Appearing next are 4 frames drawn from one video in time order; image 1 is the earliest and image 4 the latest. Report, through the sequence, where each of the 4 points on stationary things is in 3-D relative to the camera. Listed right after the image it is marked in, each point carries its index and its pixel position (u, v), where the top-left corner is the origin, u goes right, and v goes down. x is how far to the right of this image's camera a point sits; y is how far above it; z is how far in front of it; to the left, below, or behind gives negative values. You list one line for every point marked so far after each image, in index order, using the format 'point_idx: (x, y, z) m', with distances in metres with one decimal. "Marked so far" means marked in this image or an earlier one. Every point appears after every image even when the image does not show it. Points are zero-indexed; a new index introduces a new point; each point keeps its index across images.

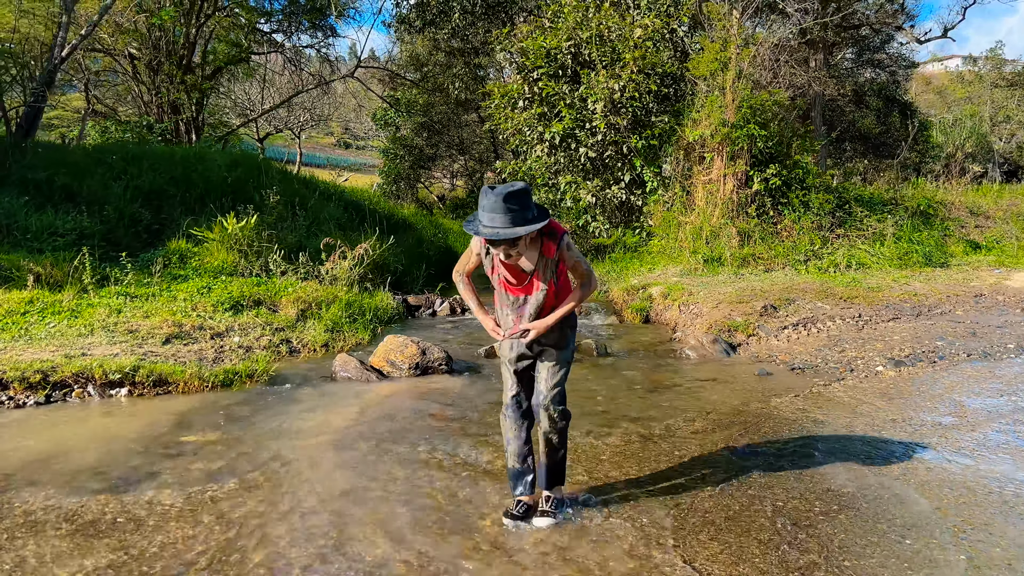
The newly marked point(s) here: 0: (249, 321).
0: (-2.1, -0.3, +6.5) m
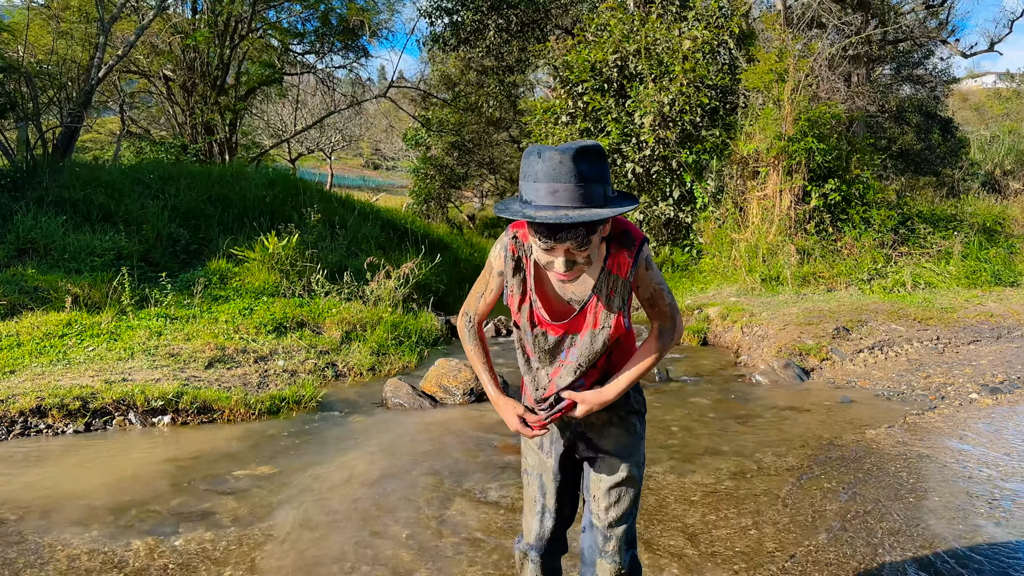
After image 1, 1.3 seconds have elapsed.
0: (-1.7, -0.4, +6.2) m
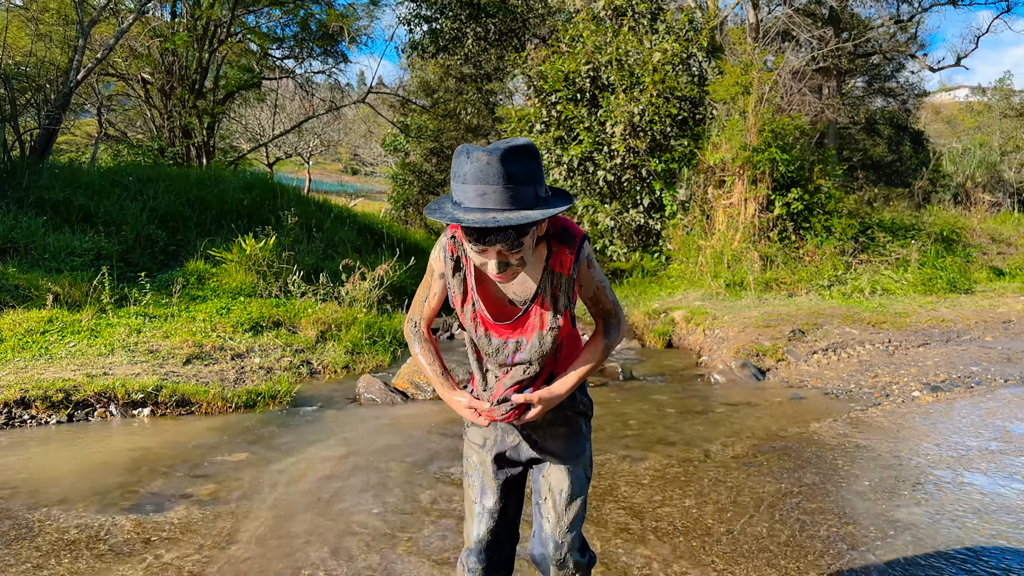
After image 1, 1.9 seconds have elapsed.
0: (-1.9, -0.4, +6.4) m
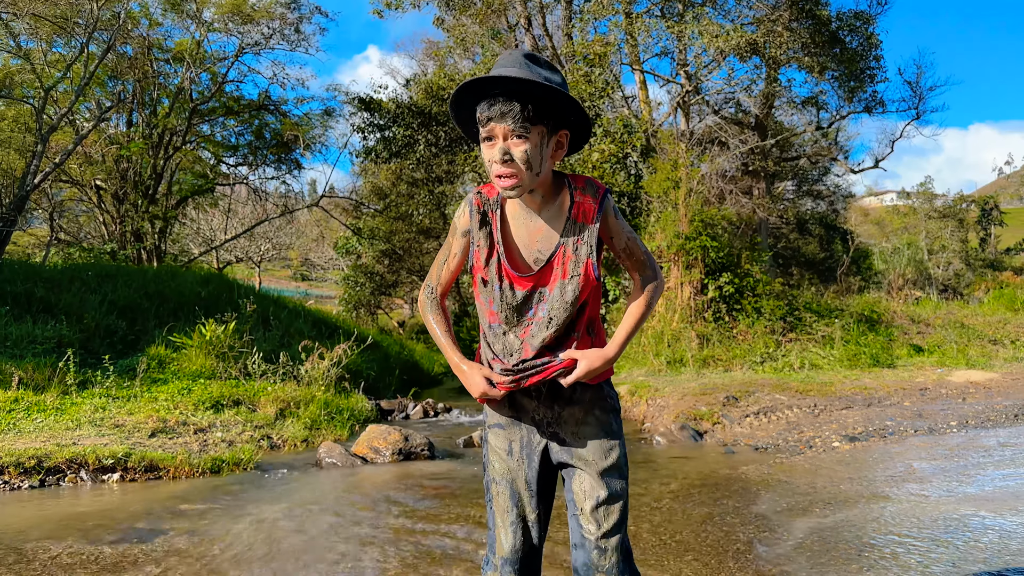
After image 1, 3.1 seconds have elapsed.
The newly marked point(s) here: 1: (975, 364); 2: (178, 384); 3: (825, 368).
0: (-2.3, -1.1, +6.6) m
1: (+5.6, -0.9, +9.9) m
2: (-3.0, -0.9, +7.4) m
3: (+3.5, -0.9, +9.2) m
